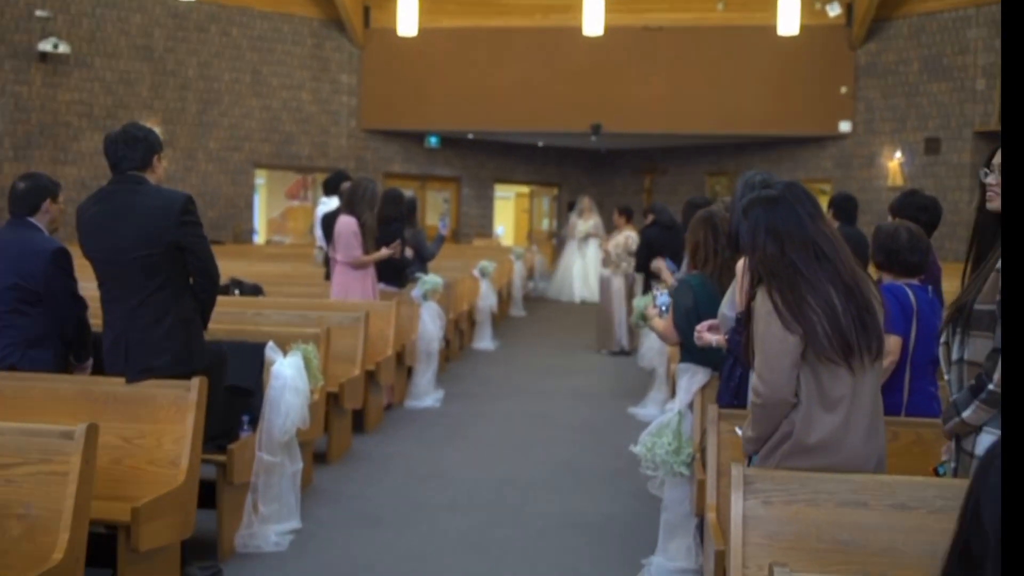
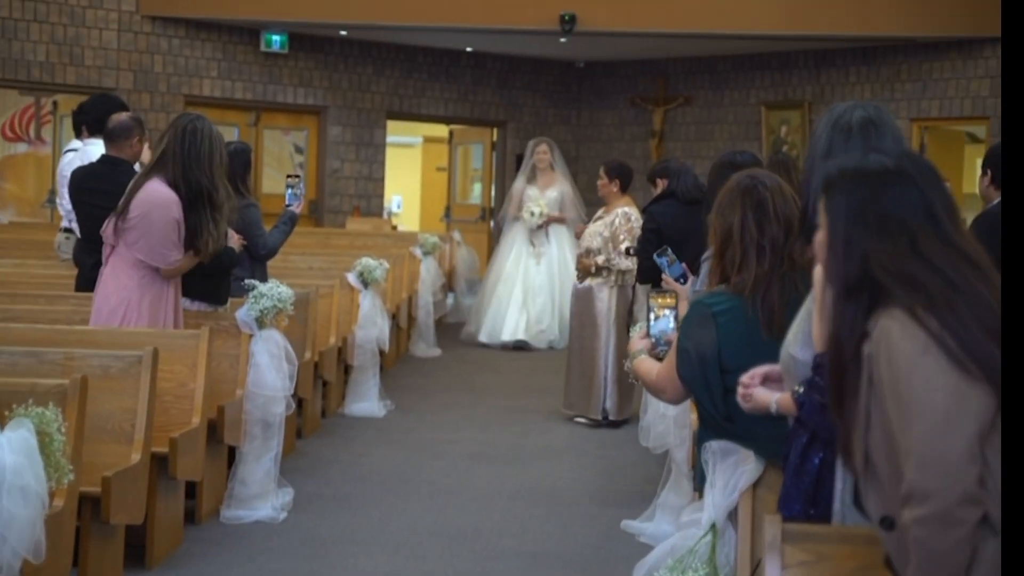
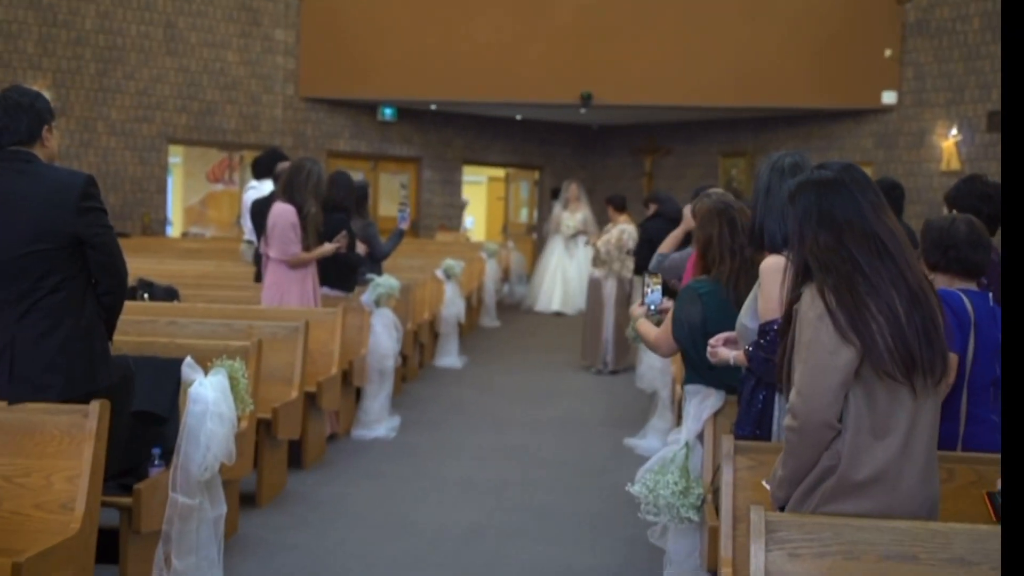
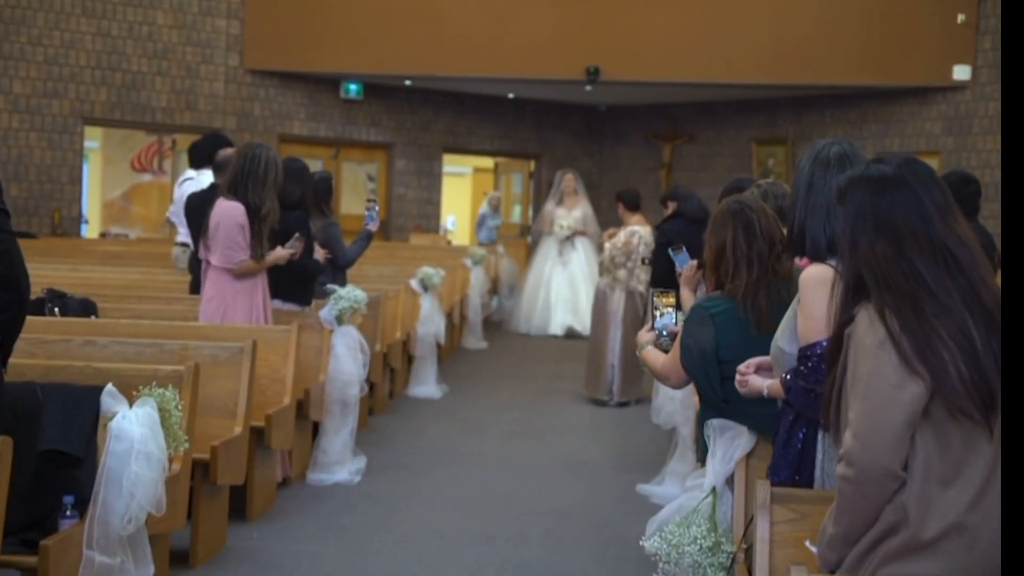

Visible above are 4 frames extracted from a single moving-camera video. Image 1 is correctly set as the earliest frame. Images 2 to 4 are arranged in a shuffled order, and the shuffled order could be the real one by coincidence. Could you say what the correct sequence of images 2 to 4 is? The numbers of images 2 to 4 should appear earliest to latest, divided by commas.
3, 4, 2
